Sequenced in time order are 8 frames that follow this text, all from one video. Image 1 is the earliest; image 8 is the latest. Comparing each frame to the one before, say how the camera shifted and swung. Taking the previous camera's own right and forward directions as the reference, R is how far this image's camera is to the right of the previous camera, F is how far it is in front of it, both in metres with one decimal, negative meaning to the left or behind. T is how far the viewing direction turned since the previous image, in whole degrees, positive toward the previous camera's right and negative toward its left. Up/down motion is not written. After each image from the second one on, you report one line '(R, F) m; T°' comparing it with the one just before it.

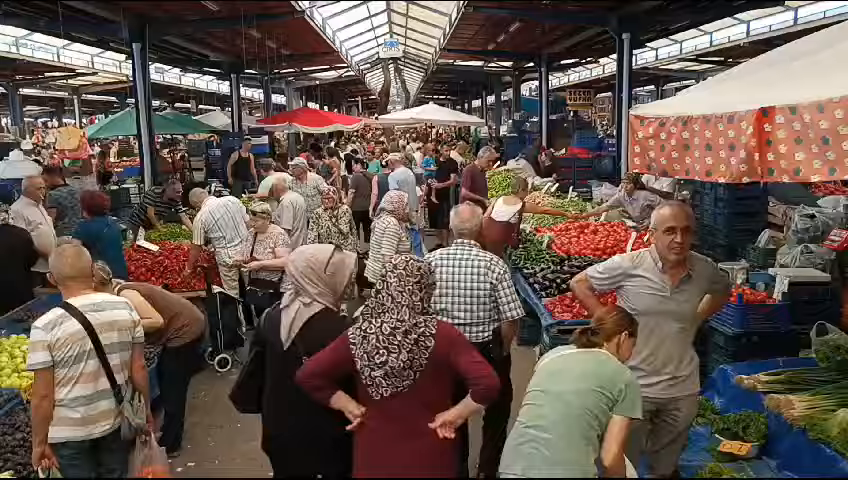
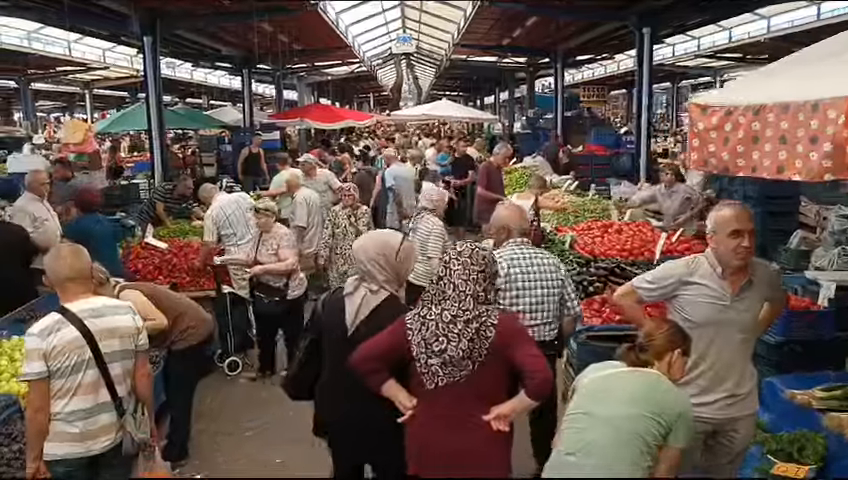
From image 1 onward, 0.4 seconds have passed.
(-0.1, +0.3) m; -1°
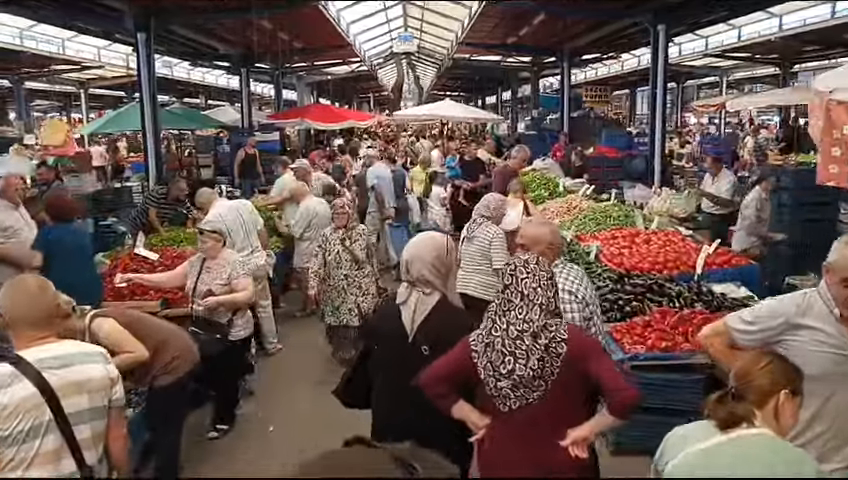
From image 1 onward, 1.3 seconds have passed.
(-0.1, +0.5) m; 0°
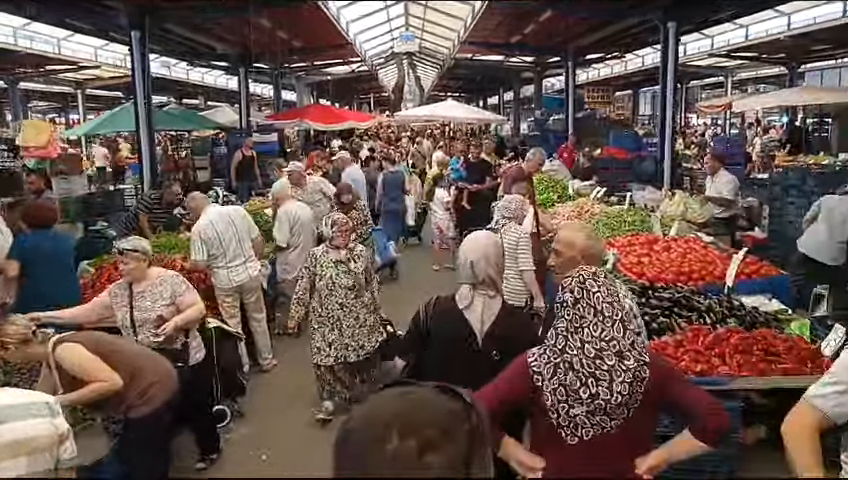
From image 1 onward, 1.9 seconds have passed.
(0.0, +0.4) m; 0°
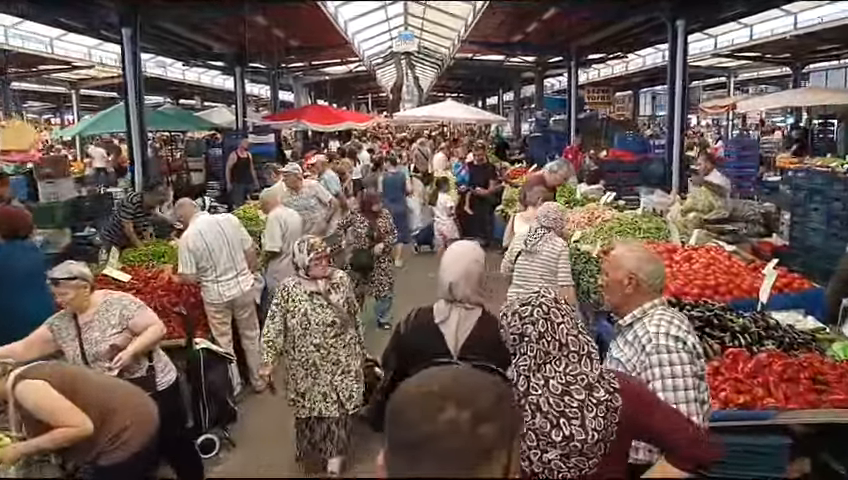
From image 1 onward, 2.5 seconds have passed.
(-0.1, +0.4) m; 0°
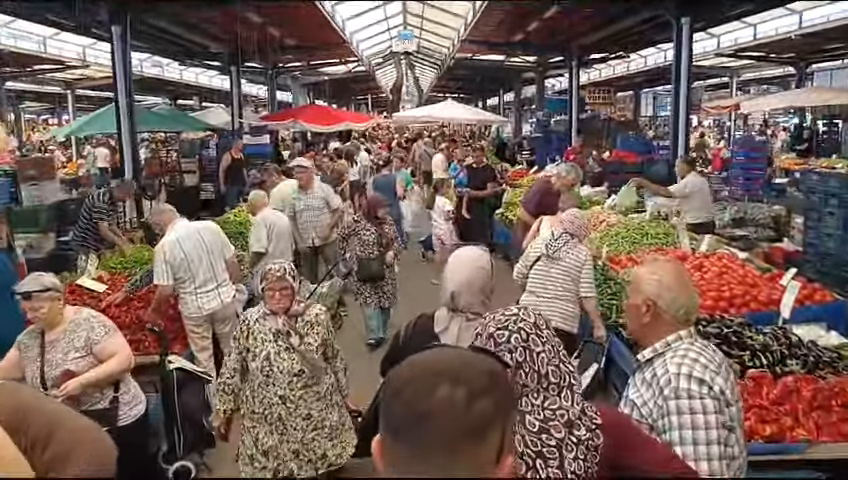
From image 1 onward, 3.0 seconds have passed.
(0.0, +0.3) m; 0°
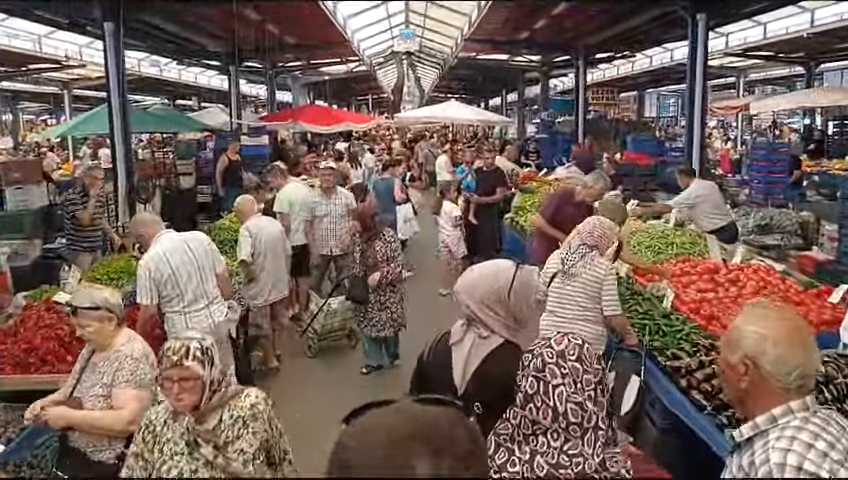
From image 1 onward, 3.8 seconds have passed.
(-0.1, +0.4) m; 0°
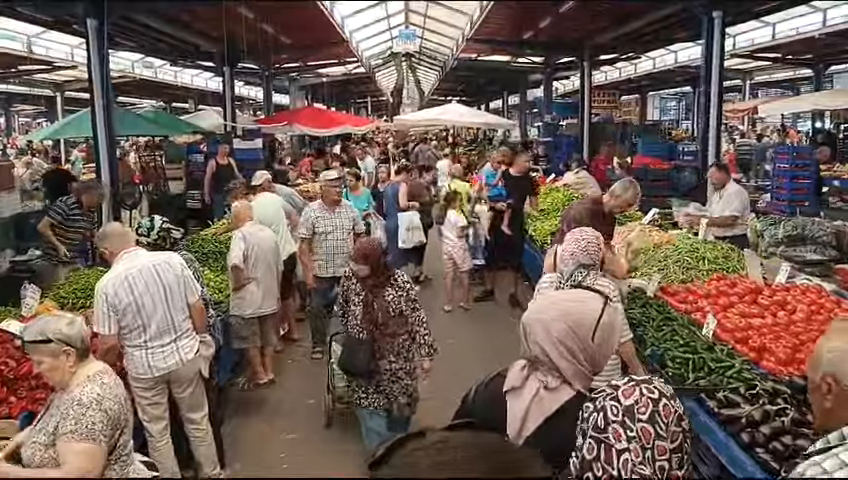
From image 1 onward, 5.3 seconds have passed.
(0.0, +0.6) m; 0°
